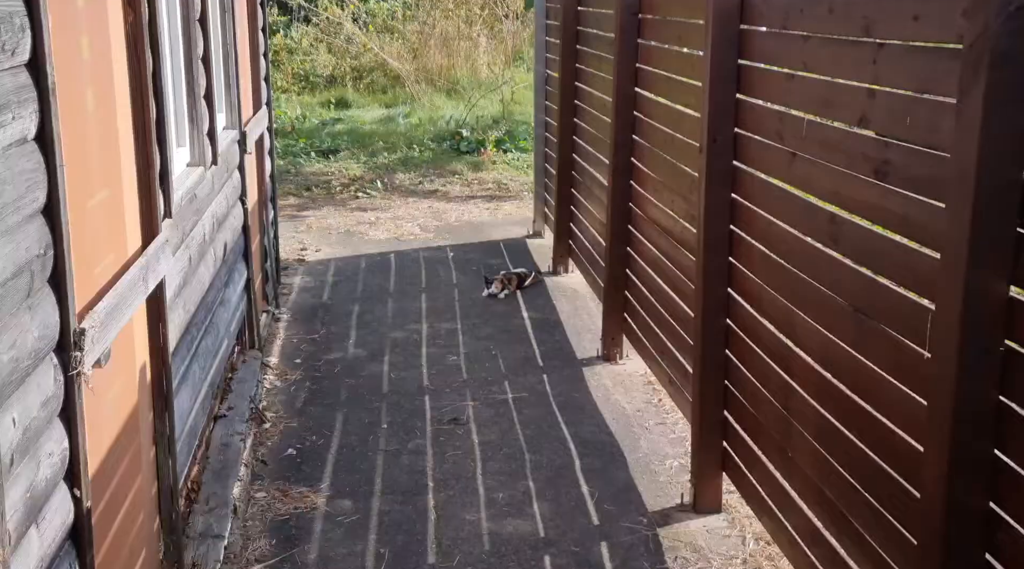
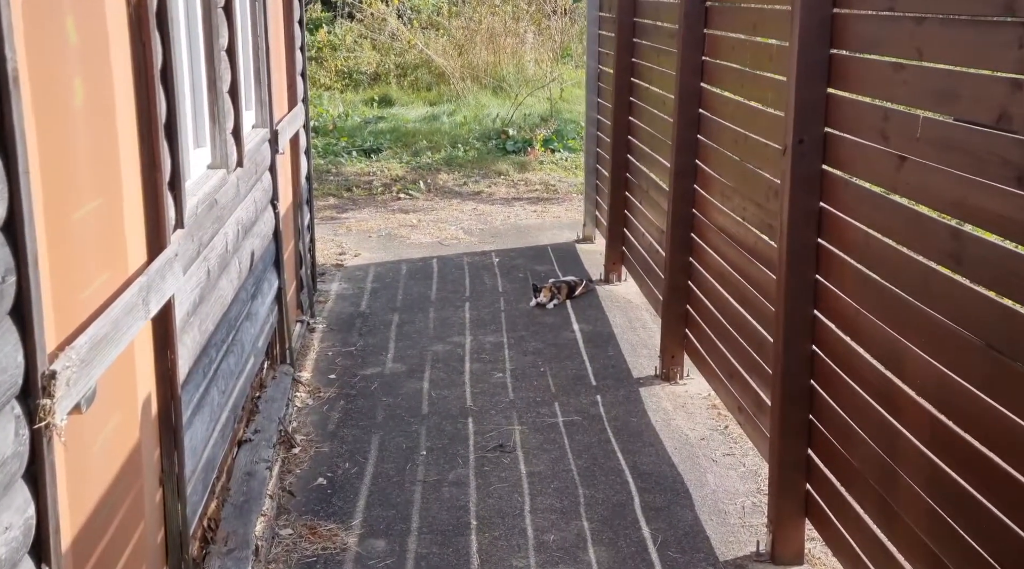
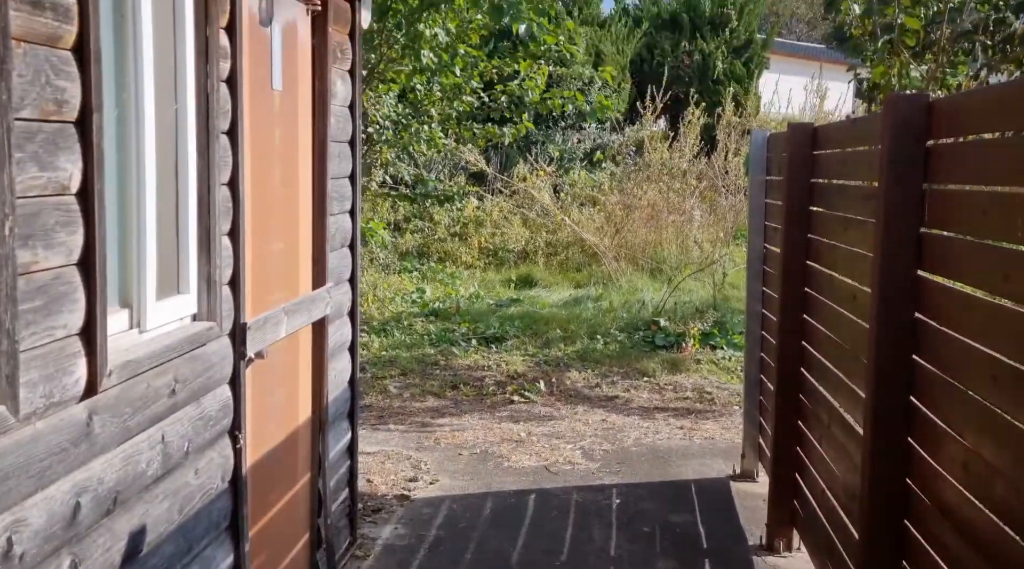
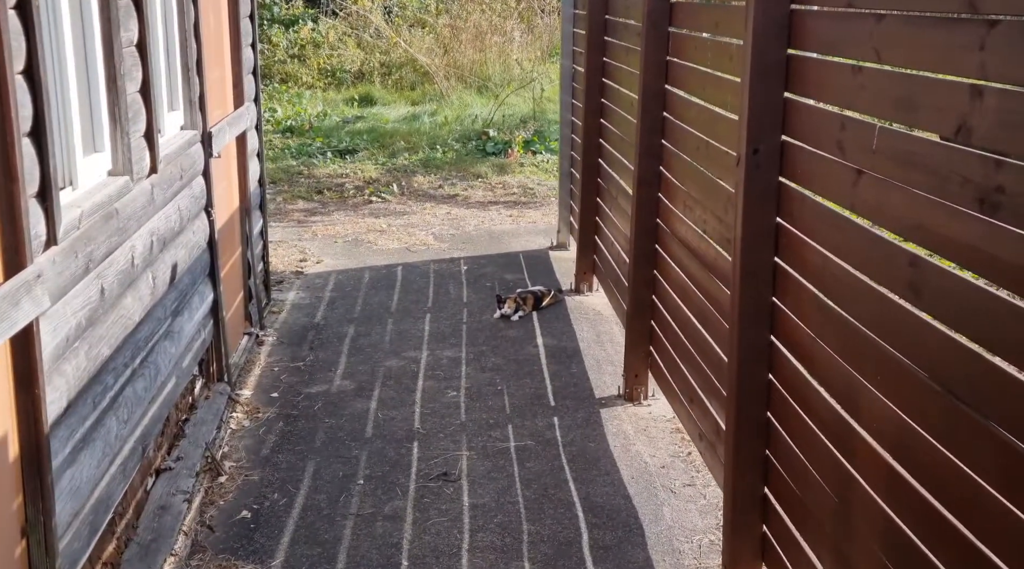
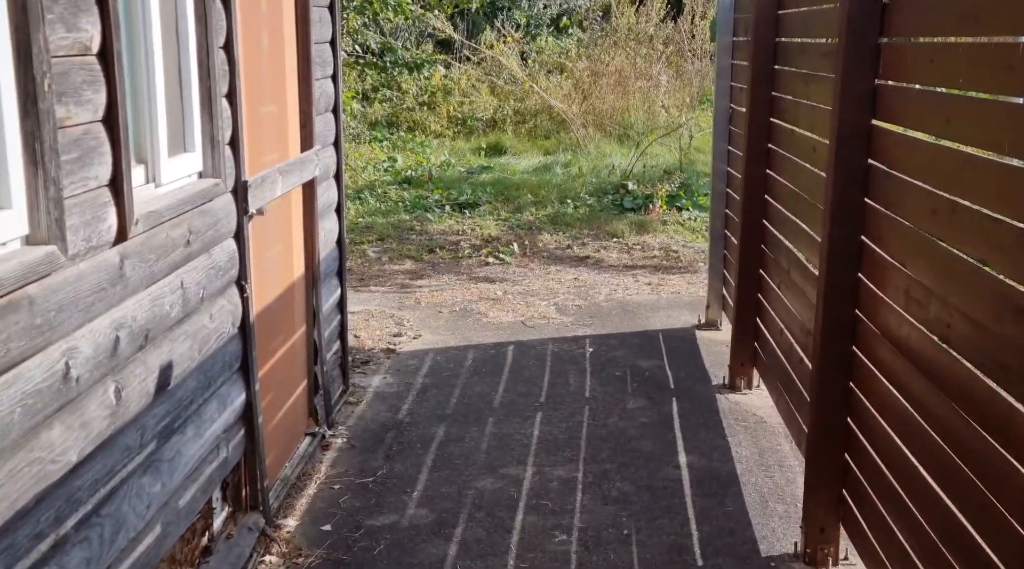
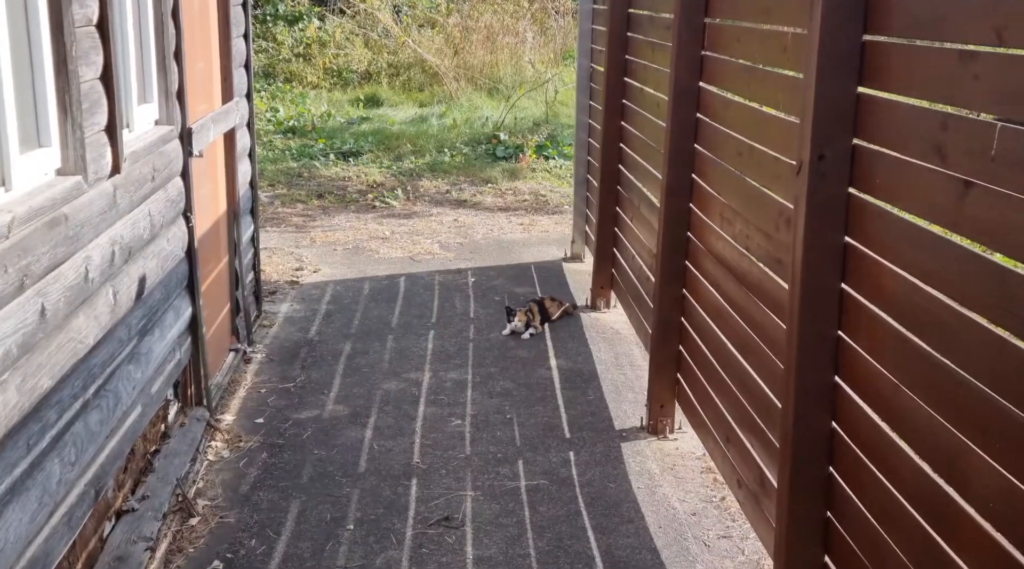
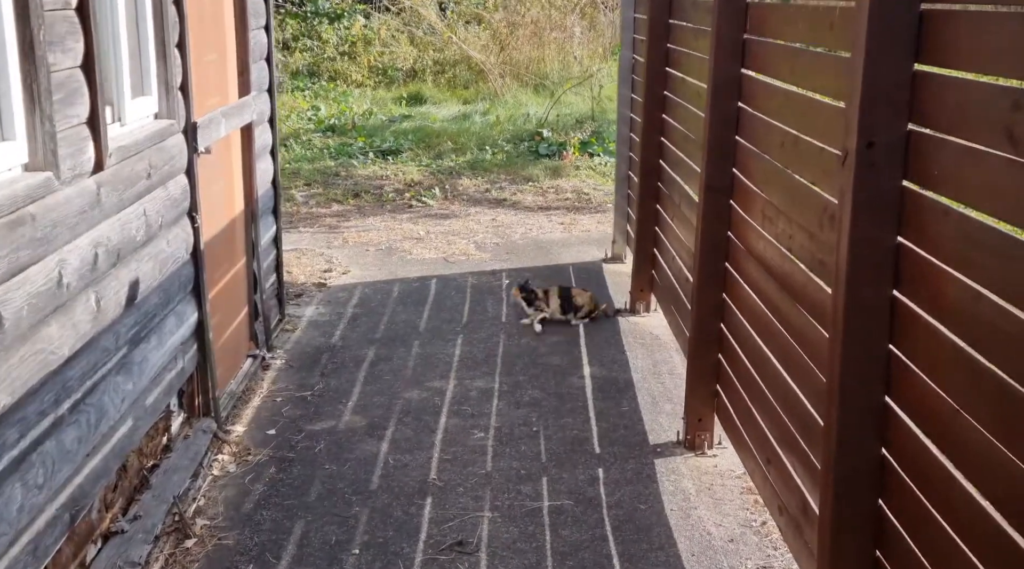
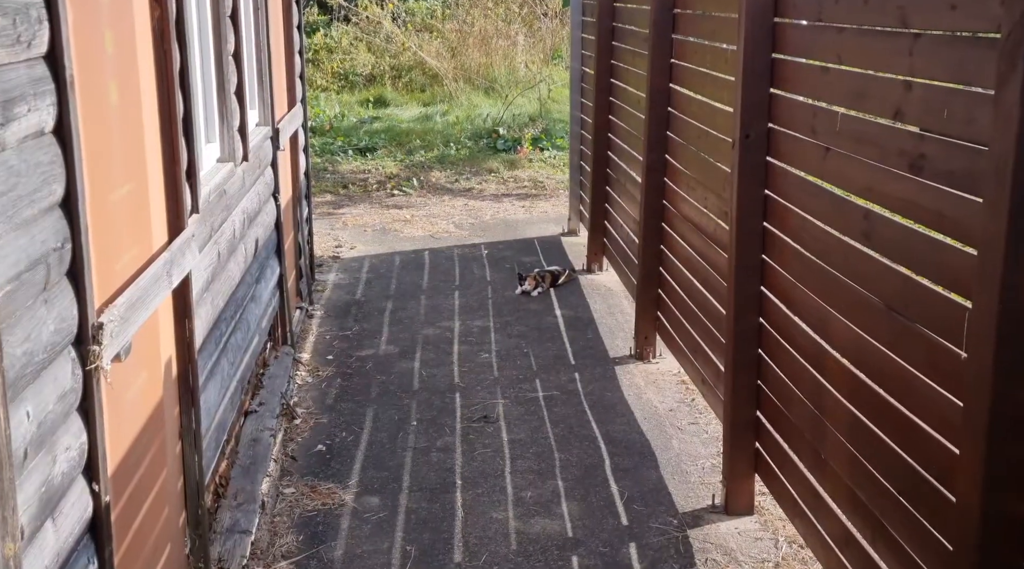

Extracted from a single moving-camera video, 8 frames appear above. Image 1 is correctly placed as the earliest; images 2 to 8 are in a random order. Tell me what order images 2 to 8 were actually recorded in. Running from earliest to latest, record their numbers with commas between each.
8, 2, 4, 6, 7, 5, 3
